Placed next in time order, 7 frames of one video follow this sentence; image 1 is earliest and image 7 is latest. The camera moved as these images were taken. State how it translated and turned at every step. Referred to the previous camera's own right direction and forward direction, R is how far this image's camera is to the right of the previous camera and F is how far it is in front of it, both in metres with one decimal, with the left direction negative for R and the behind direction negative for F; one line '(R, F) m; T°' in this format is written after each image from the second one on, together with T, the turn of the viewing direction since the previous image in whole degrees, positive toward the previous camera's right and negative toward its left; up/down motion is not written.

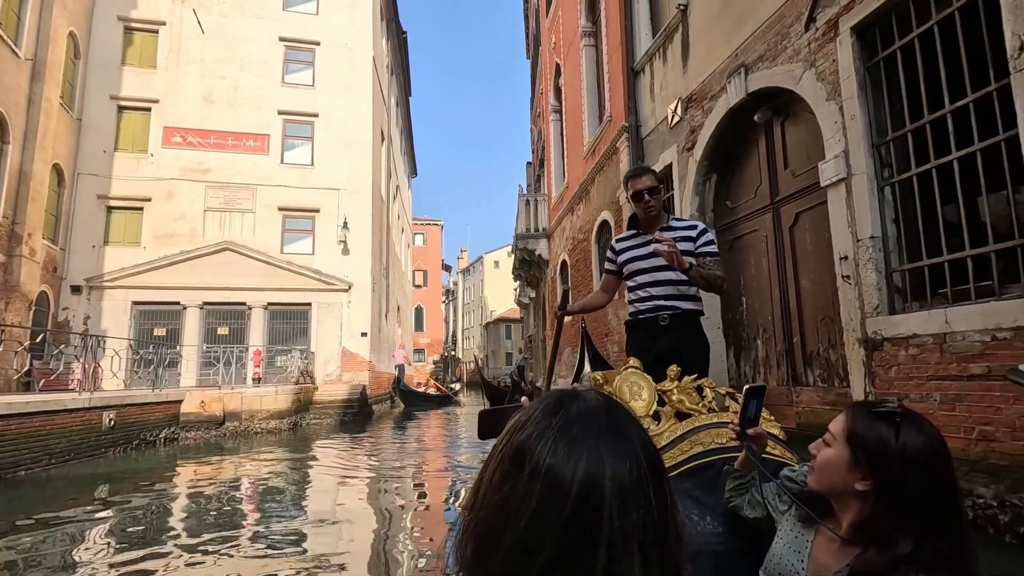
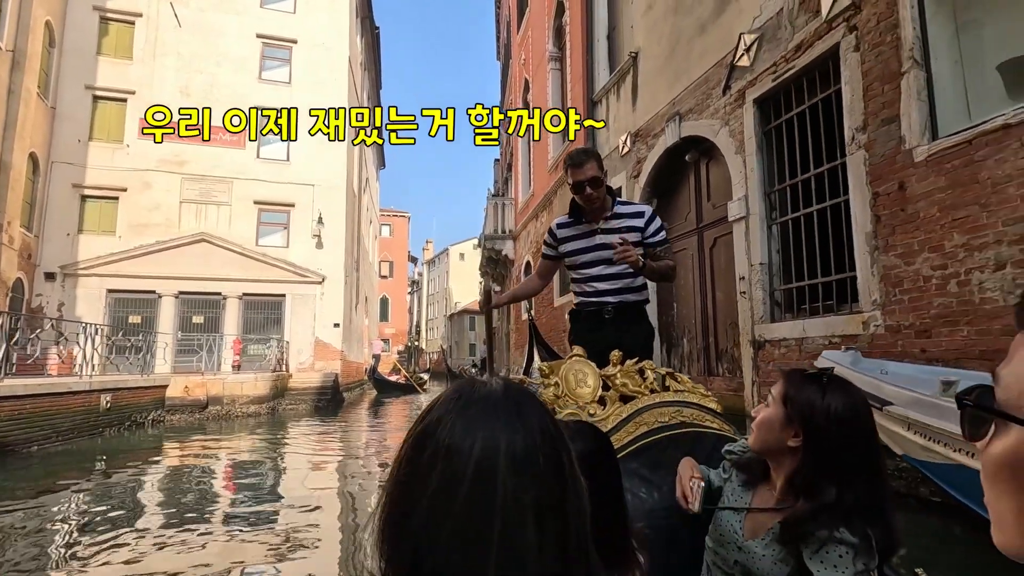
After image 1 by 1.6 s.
(-0.1, -1.1) m; +3°
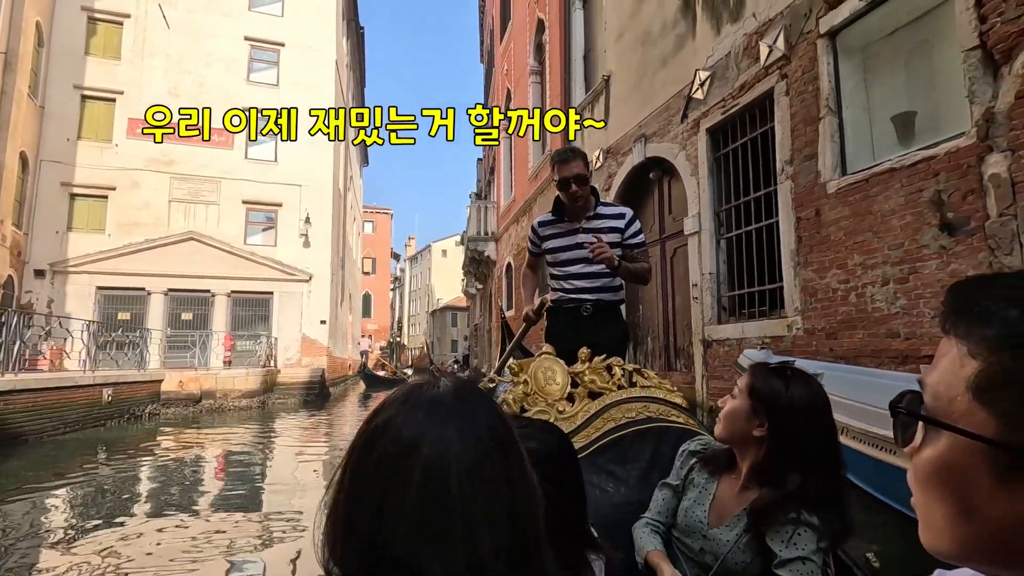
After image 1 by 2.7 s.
(0.0, -0.7) m; +2°
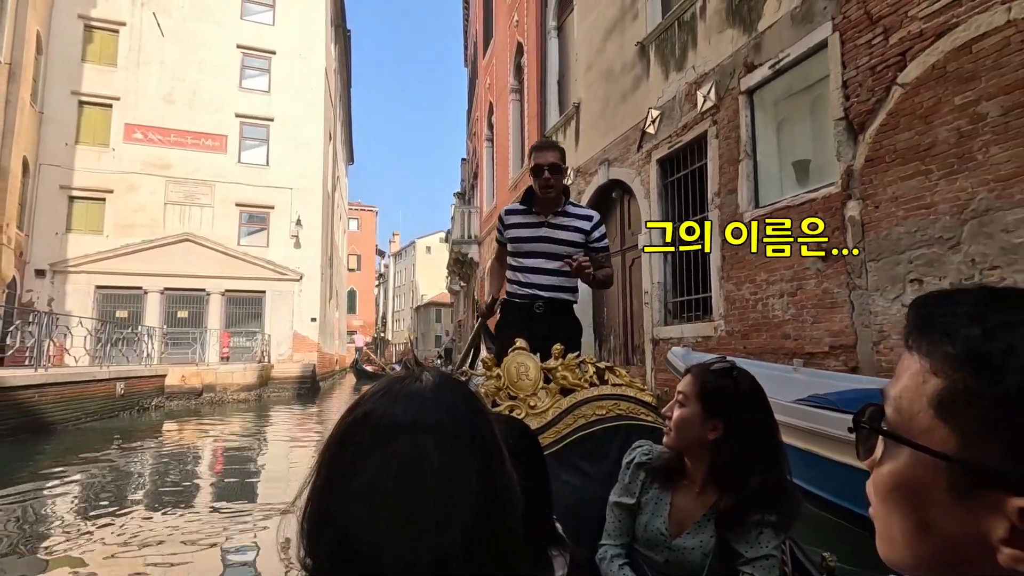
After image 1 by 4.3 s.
(+0.1, -1.1) m; +1°
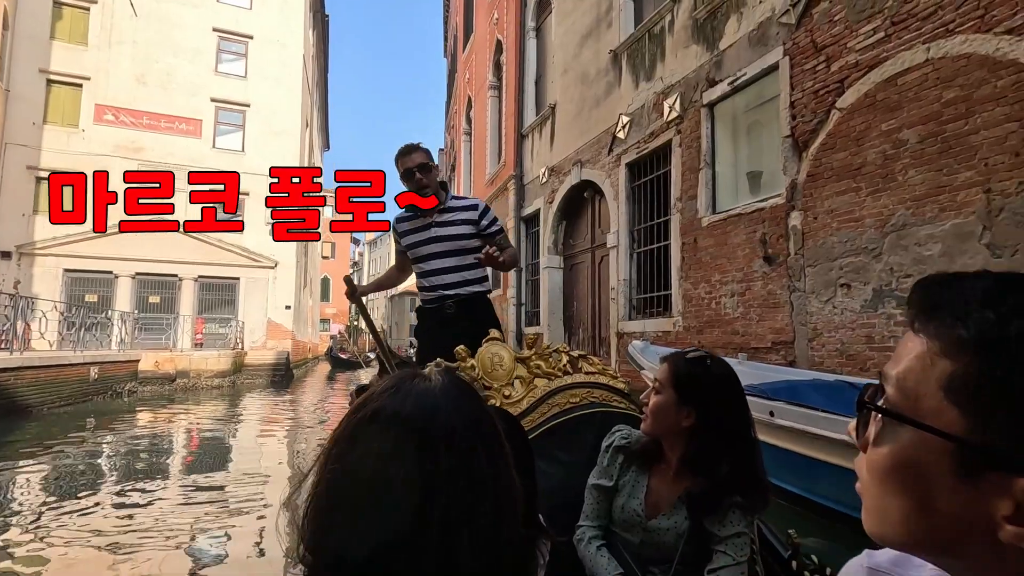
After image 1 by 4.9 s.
(0.0, -0.4) m; +2°
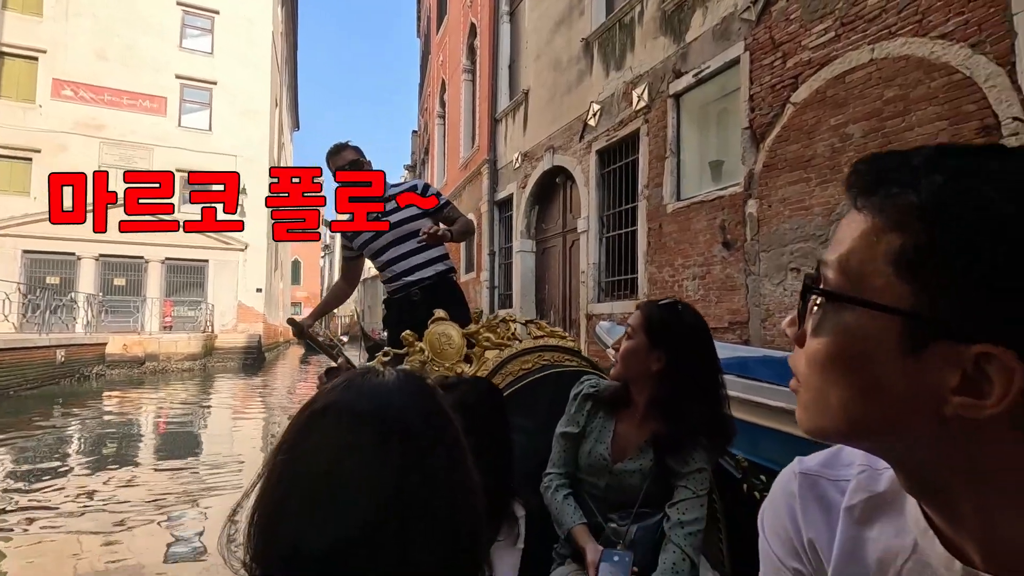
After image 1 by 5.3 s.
(0.0, -0.2) m; +2°
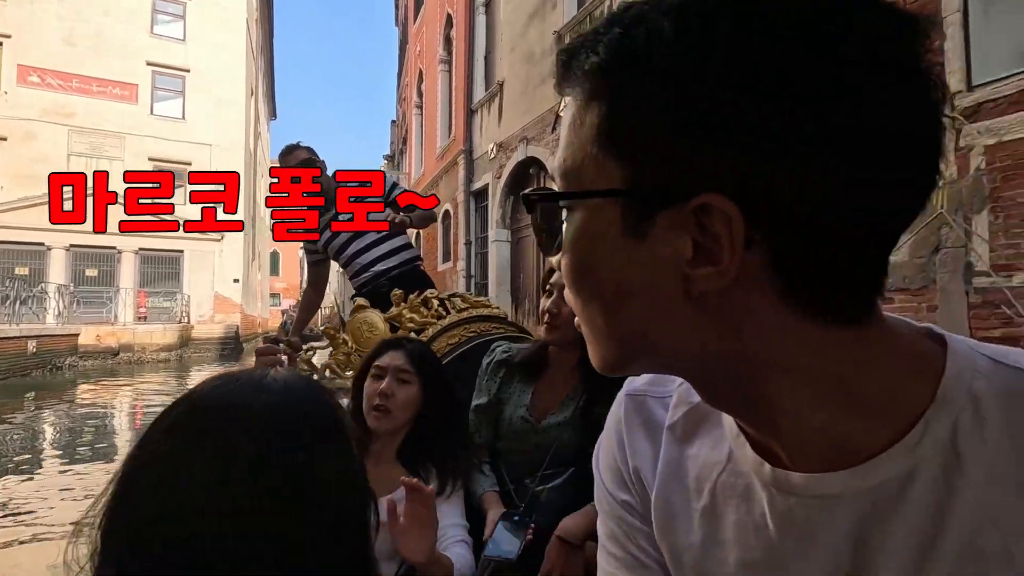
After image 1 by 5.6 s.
(+0.1, -0.2) m; +2°
